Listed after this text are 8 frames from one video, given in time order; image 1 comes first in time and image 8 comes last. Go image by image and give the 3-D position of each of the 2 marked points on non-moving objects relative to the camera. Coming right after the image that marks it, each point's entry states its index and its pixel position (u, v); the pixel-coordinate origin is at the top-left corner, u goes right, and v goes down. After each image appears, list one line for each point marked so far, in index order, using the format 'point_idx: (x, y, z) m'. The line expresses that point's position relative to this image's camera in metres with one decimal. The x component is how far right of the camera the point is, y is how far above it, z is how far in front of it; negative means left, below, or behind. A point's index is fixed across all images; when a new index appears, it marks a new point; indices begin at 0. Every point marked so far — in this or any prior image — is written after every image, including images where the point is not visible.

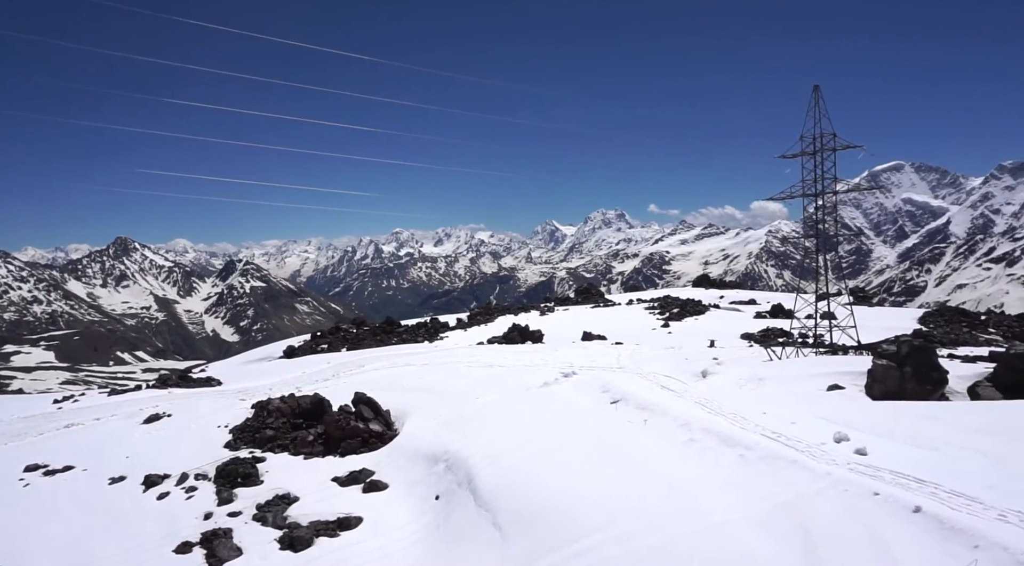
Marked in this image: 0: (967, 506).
0: (+10.1, -5.0, +18.1) m
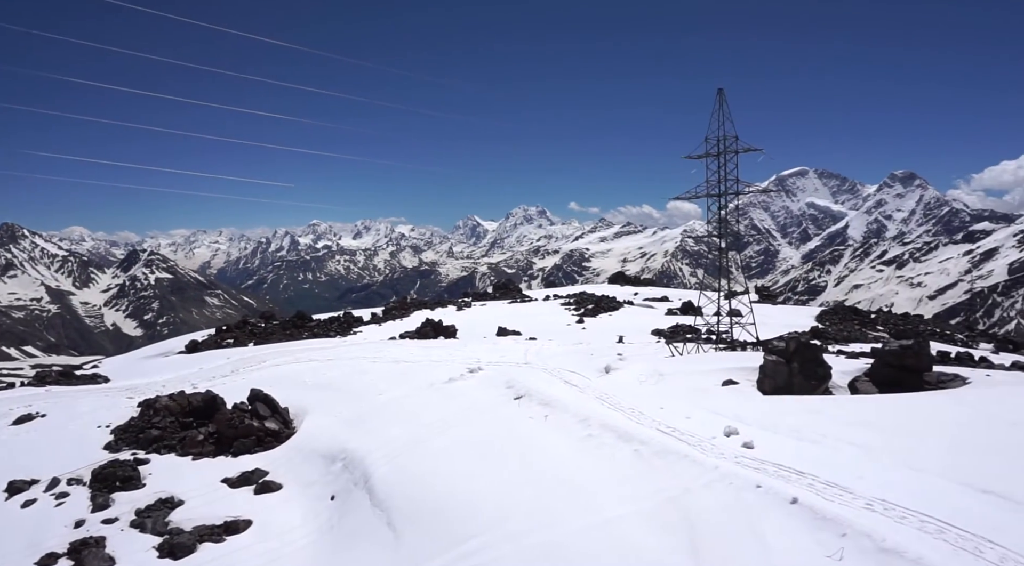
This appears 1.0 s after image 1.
0: (+7.6, -5.0, +19.0) m
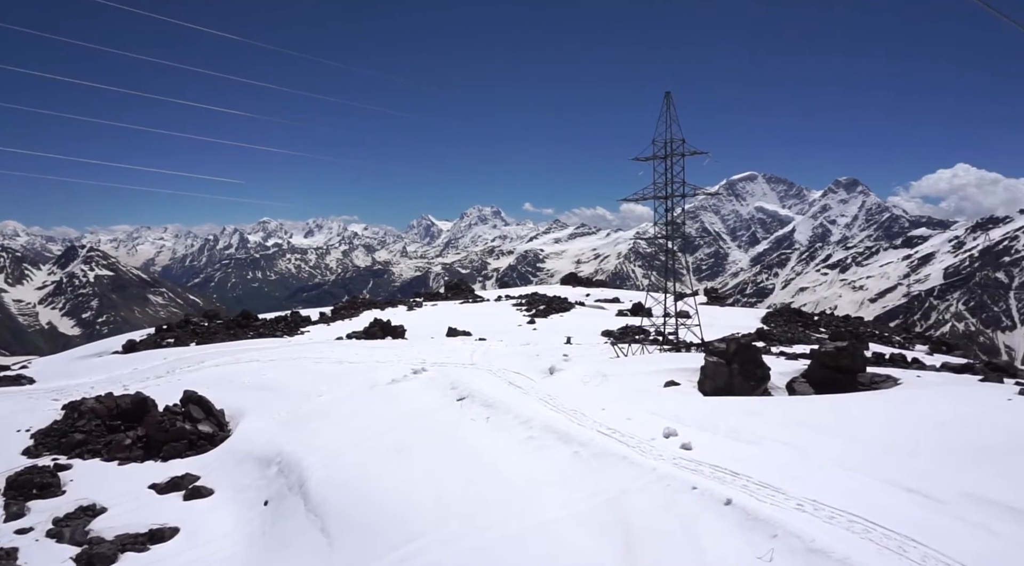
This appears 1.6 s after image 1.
0: (+6.1, -5.1, +19.2) m
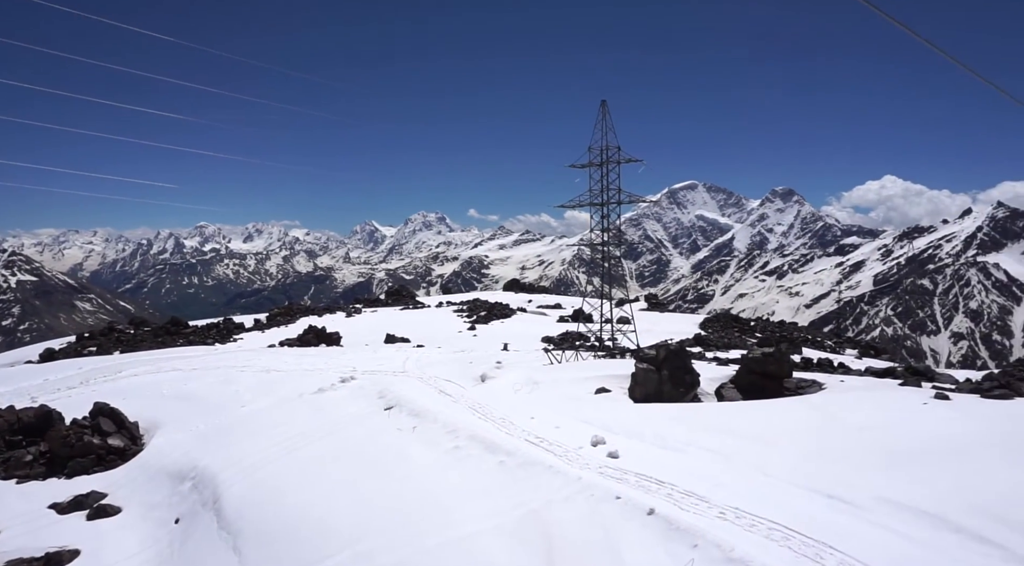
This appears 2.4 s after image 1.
0: (+4.3, -5.2, +19.1) m
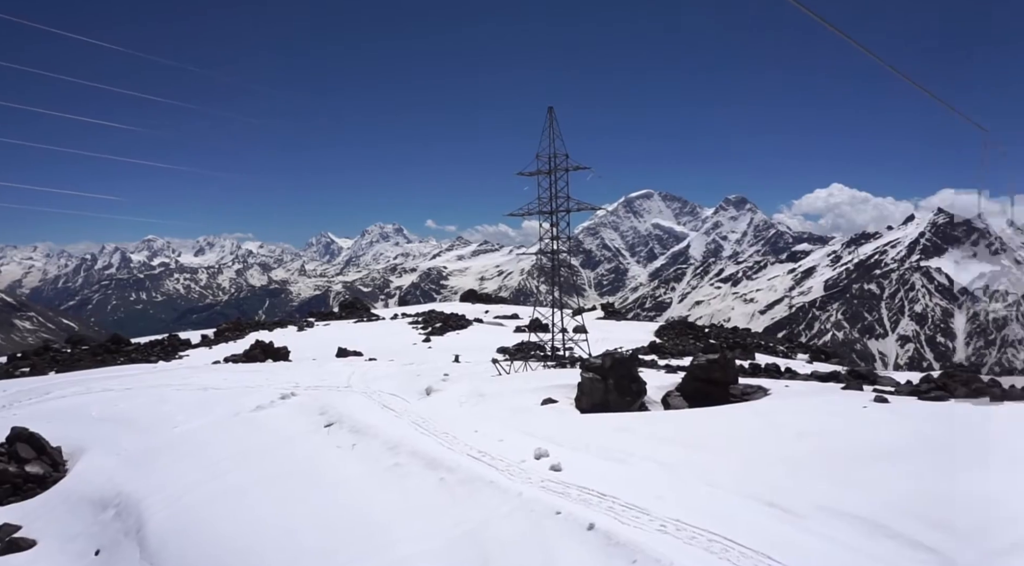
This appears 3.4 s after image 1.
0: (+2.8, -5.4, +18.7) m
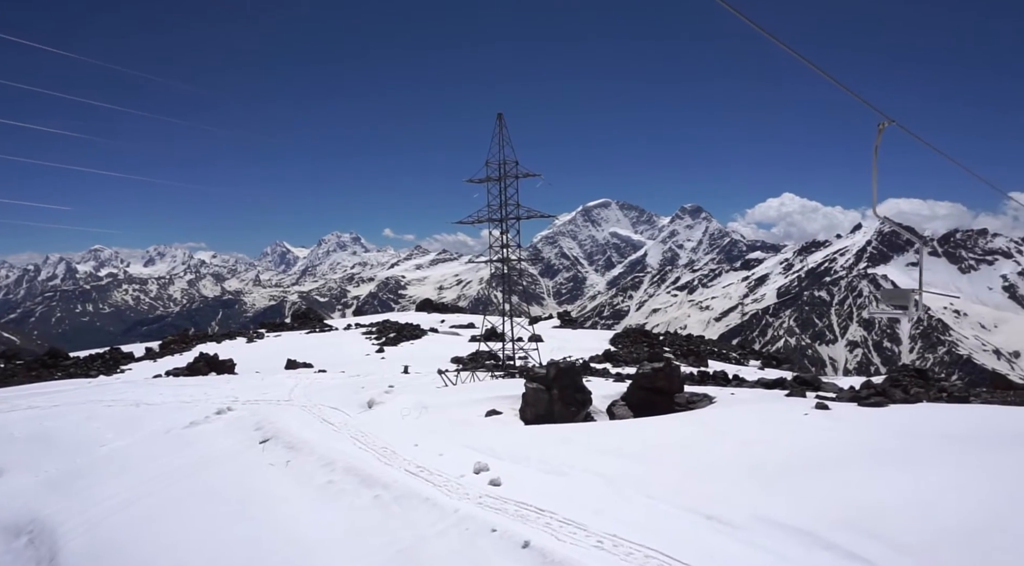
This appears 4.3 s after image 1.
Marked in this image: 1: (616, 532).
0: (+1.3, -5.6, +18.2) m
1: (+2.4, -5.6, +18.3) m
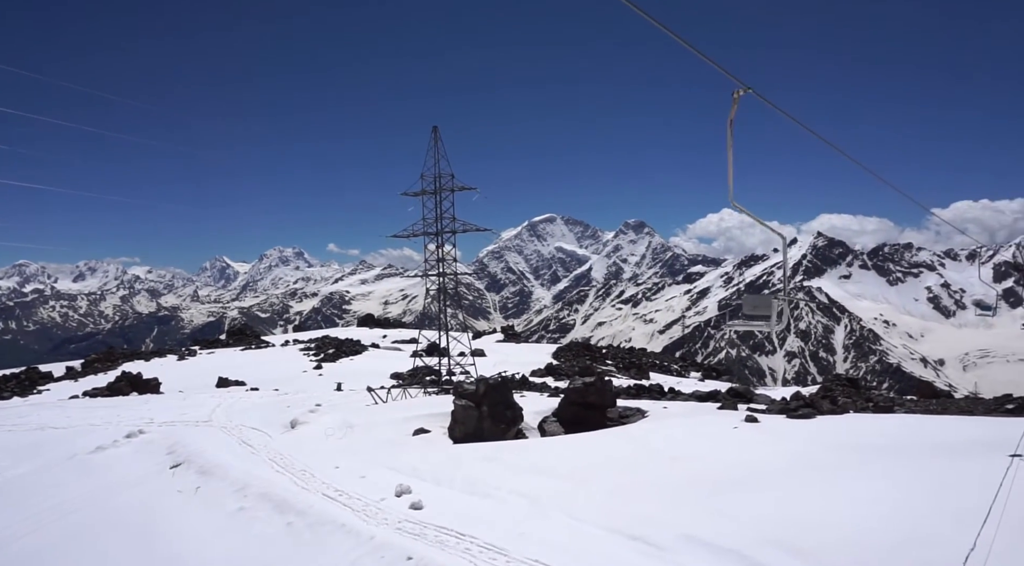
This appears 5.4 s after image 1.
0: (-0.4, -5.9, +17.3) m
1: (+0.6, -5.9, +17.4) m
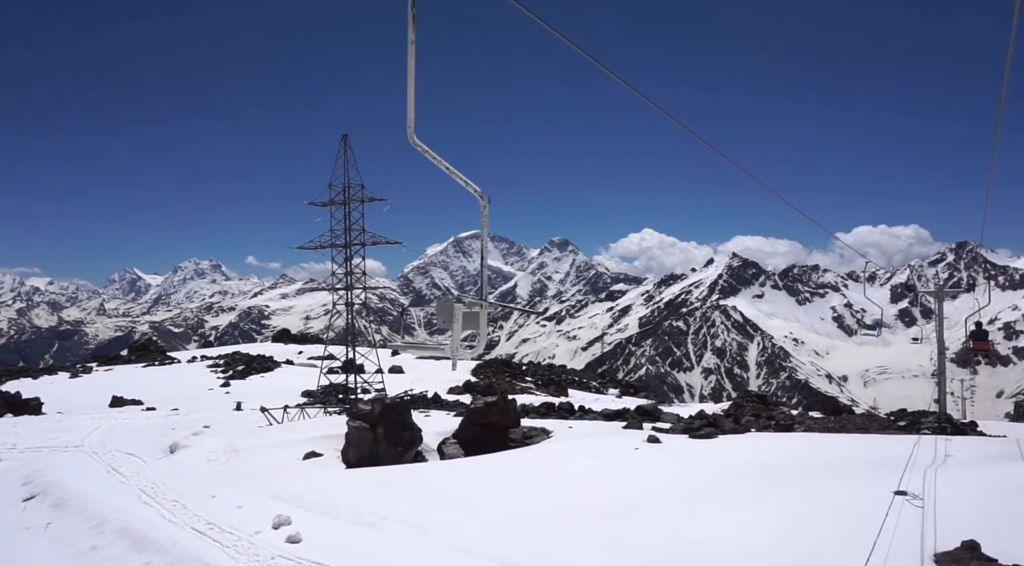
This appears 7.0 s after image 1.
0: (-2.8, -6.2, +15.8) m
1: (-1.8, -6.2, +16.1) m
